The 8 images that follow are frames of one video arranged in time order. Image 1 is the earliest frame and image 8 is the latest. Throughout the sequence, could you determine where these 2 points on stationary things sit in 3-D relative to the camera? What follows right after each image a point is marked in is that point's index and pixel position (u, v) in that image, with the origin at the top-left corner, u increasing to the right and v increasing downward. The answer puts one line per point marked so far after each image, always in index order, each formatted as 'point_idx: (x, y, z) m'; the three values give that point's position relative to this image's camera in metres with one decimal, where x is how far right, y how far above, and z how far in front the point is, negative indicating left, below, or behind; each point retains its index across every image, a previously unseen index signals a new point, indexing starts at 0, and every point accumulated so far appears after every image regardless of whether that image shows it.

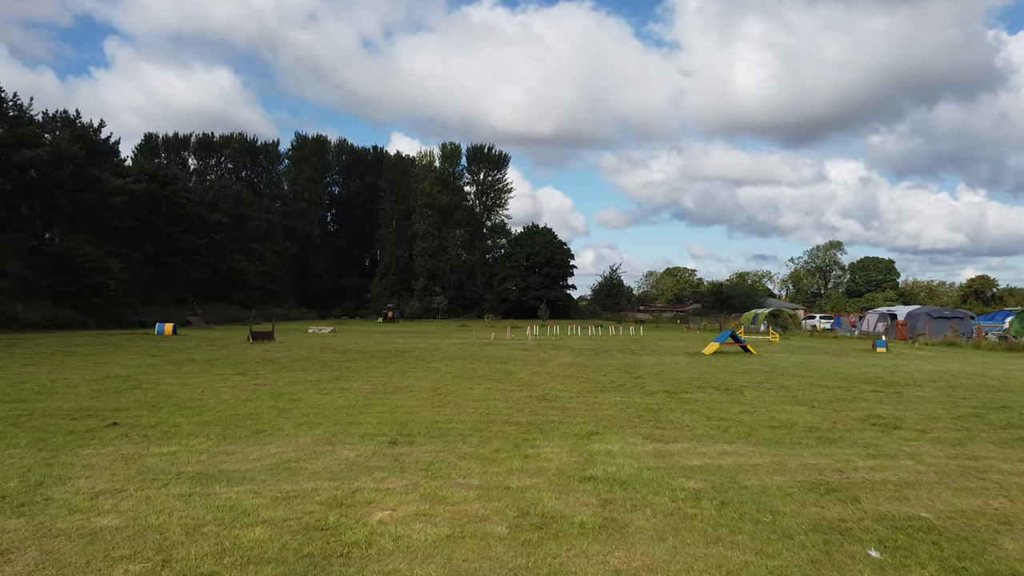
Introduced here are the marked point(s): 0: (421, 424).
0: (-1.2, -1.7, +9.5) m
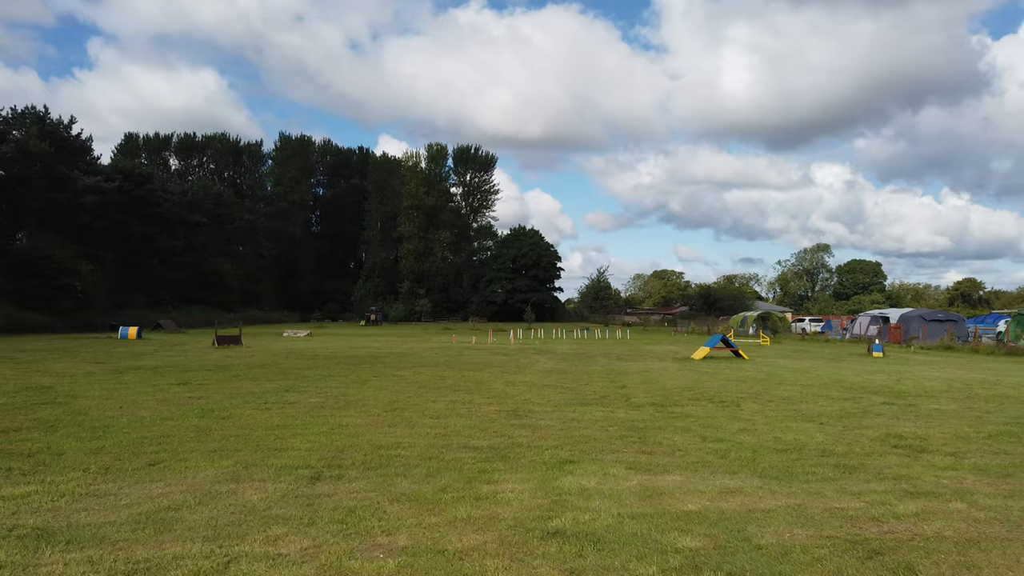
0: (-1.6, -1.7, +7.9) m
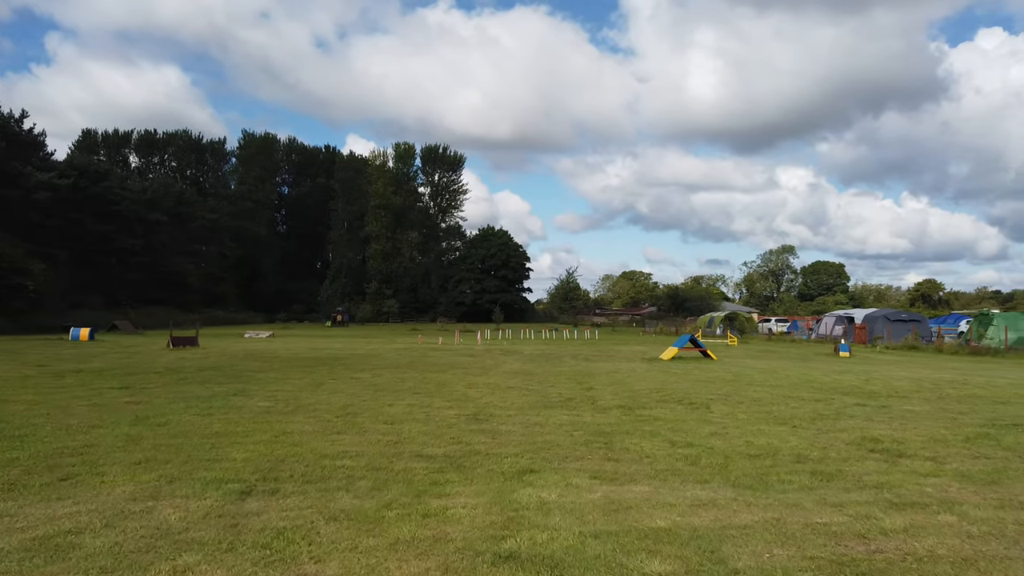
0: (-2.0, -1.7, +7.2) m
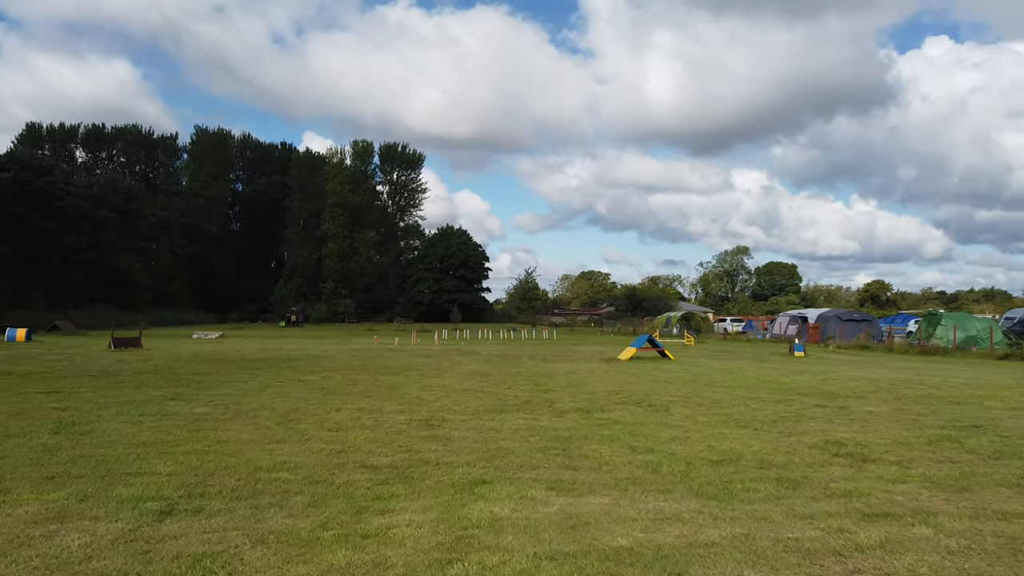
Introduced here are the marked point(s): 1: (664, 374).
0: (-2.5, -1.6, +6.6) m
1: (+3.8, -2.2, +18.8) m
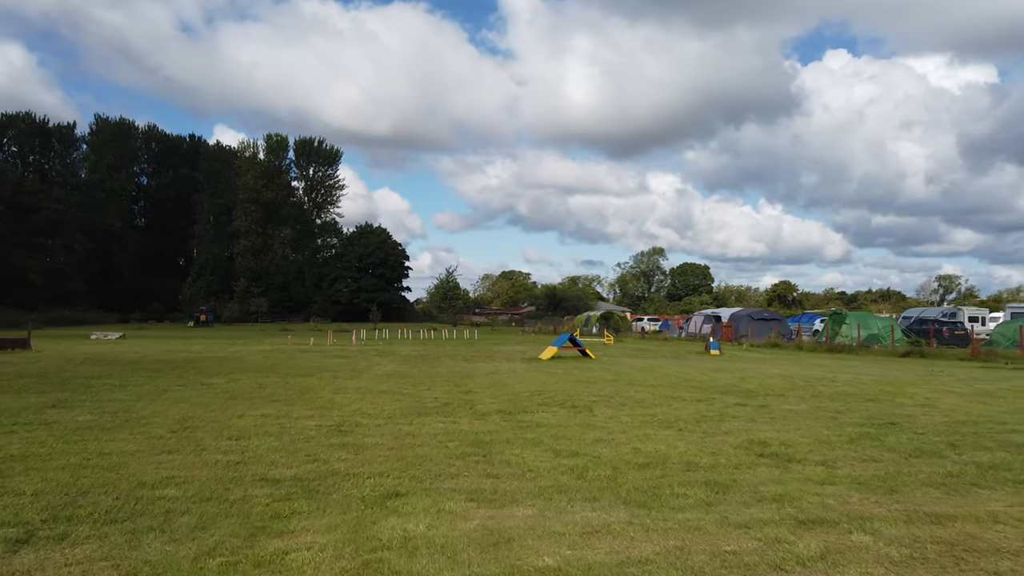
0: (-3.1, -1.6, +5.9) m
1: (+1.8, -2.1, +18.6) m
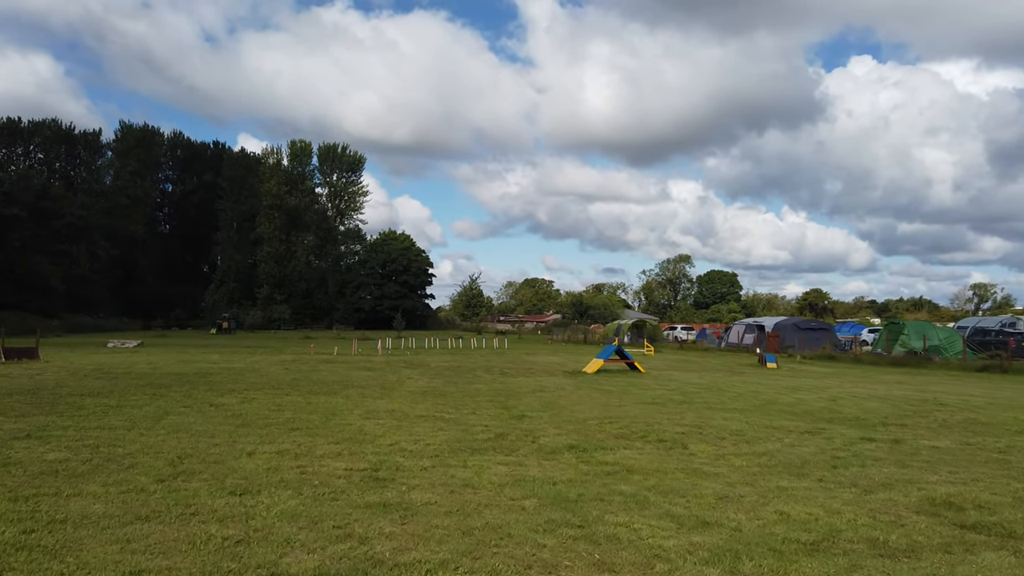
0: (-2.4, -1.6, +3.8) m
1: (+2.9, -2.3, +16.3) m
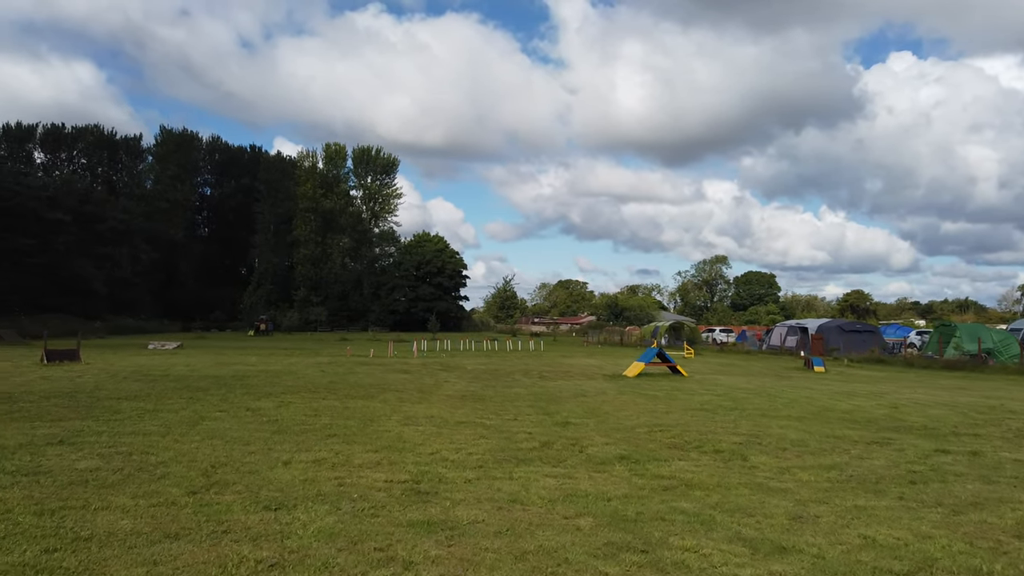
0: (-2.1, -1.6, +3.4) m
1: (+3.8, -2.3, +15.7) m
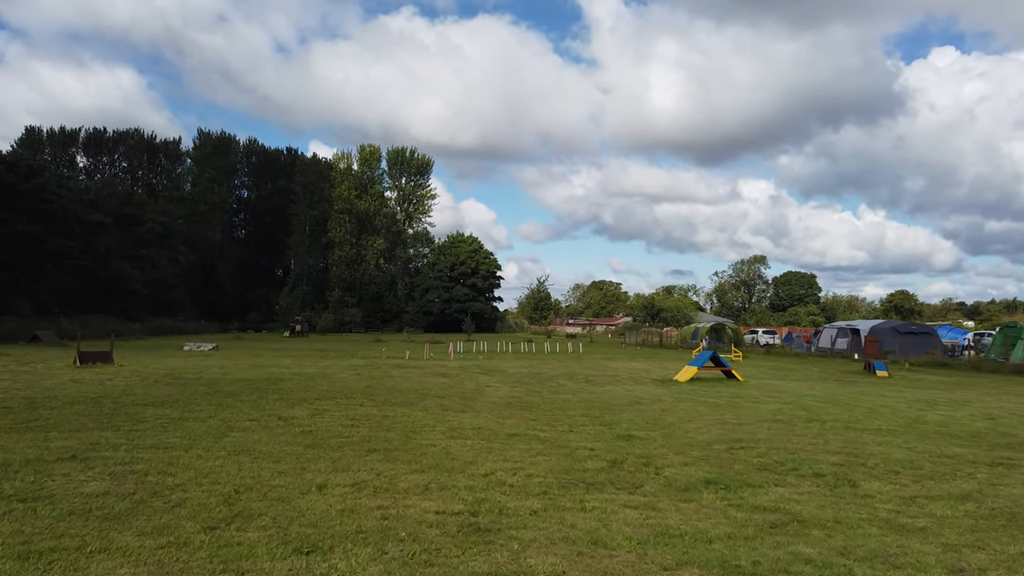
0: (-1.6, -1.6, +2.3) m
1: (+4.7, -2.3, +14.4) m
